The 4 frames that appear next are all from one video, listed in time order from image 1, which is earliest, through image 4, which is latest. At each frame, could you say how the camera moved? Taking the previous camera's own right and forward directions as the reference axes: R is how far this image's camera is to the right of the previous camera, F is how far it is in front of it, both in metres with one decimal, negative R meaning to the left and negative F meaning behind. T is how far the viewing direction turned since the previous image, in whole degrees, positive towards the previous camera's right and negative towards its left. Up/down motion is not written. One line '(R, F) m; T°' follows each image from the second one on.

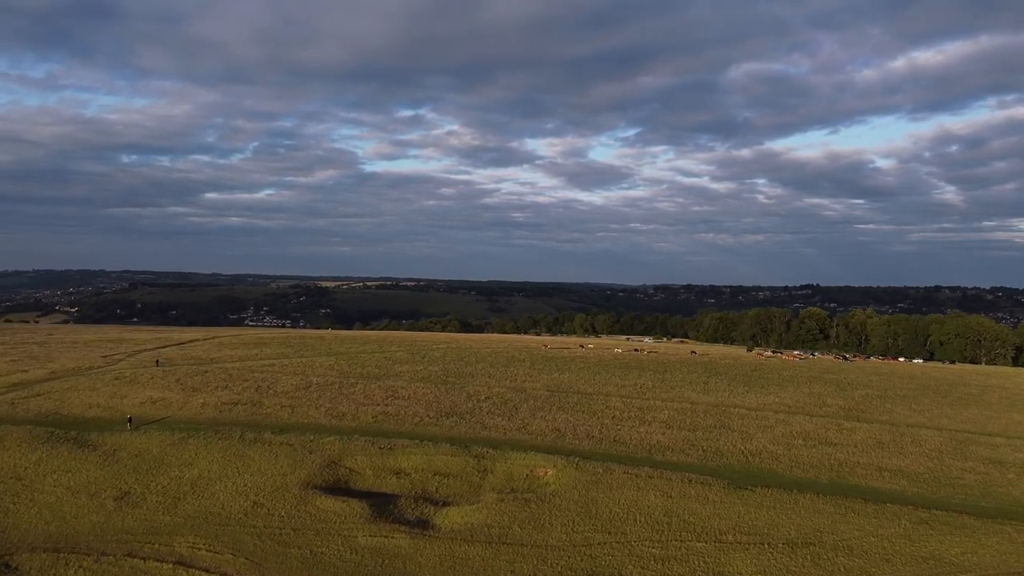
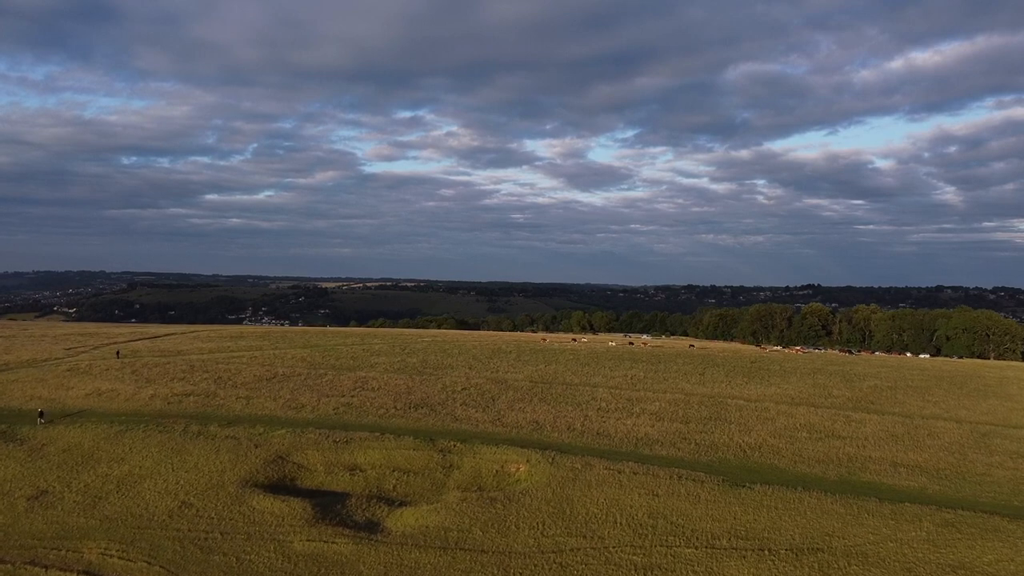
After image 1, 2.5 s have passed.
(+1.2, +3.0) m; 0°
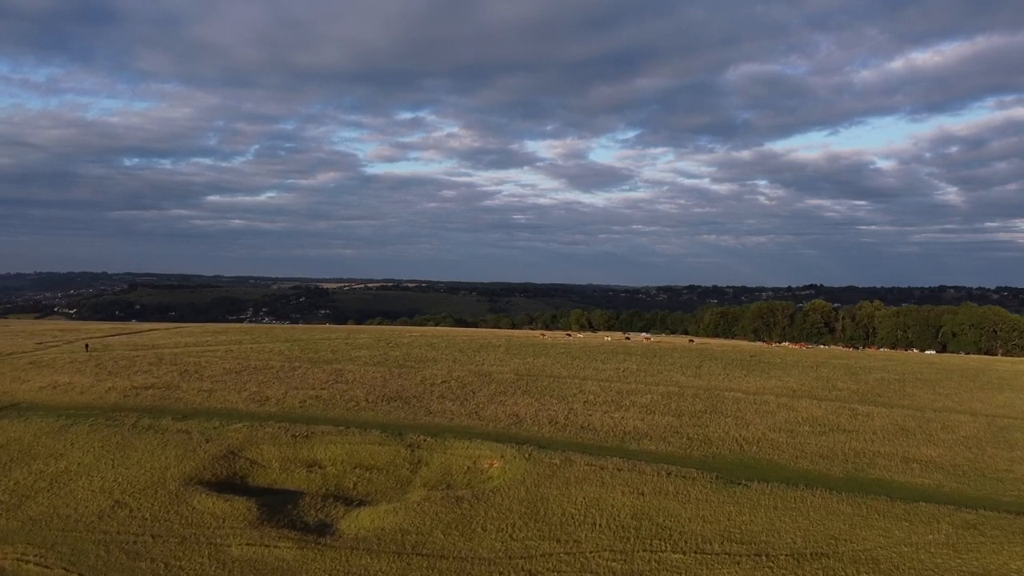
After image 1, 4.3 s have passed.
(+1.0, +2.1) m; 0°
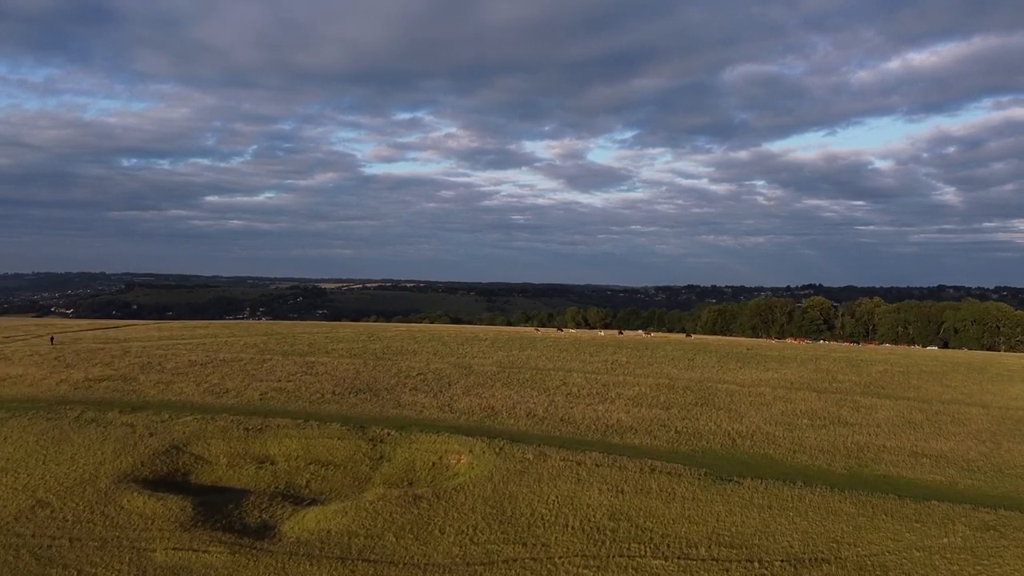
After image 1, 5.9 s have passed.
(+0.9, +1.9) m; 0°
